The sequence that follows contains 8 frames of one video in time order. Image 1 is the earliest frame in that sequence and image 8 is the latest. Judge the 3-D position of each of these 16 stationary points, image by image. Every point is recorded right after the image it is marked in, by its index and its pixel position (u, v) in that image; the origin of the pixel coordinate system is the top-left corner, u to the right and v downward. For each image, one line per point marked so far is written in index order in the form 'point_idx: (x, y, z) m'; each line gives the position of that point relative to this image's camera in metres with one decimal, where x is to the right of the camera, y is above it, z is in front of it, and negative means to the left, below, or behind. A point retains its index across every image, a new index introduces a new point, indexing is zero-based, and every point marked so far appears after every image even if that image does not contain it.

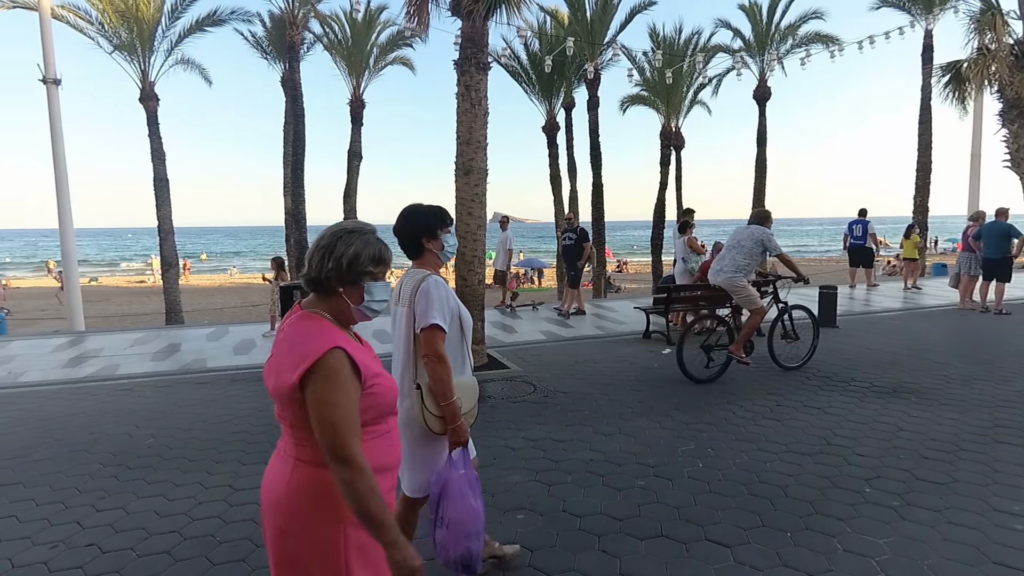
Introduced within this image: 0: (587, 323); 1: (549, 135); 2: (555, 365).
0: (+1.0, -0.5, +9.7) m
1: (+0.9, +4.3, +17.2) m
2: (+0.4, -0.9, +7.3) m
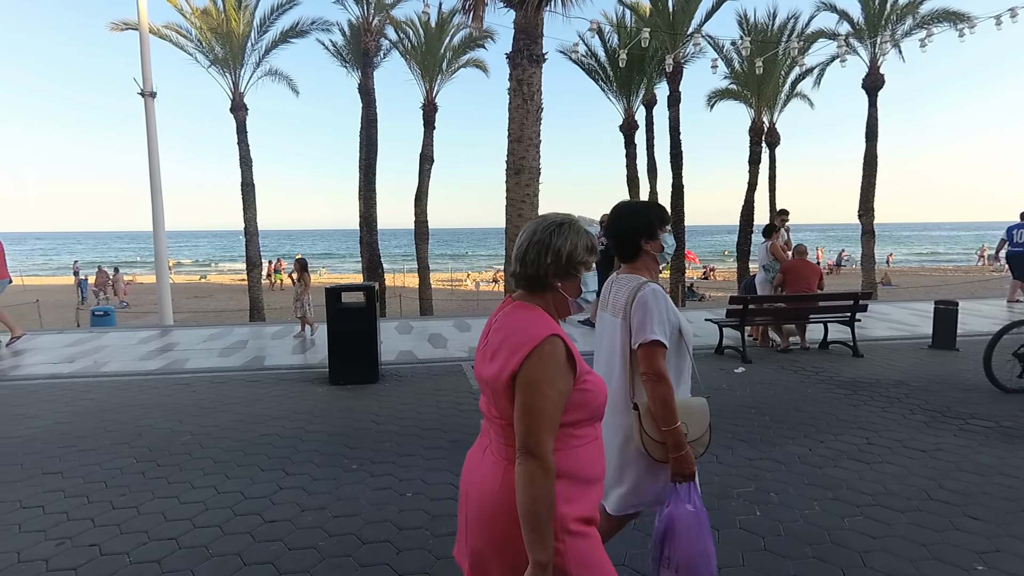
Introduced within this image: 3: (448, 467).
0: (+1.9, -0.6, +9.1) m
1: (+3.1, +4.1, +16.5) m
2: (+1.0, -1.0, +6.8) m
3: (-0.5, -1.4, +4.5) m
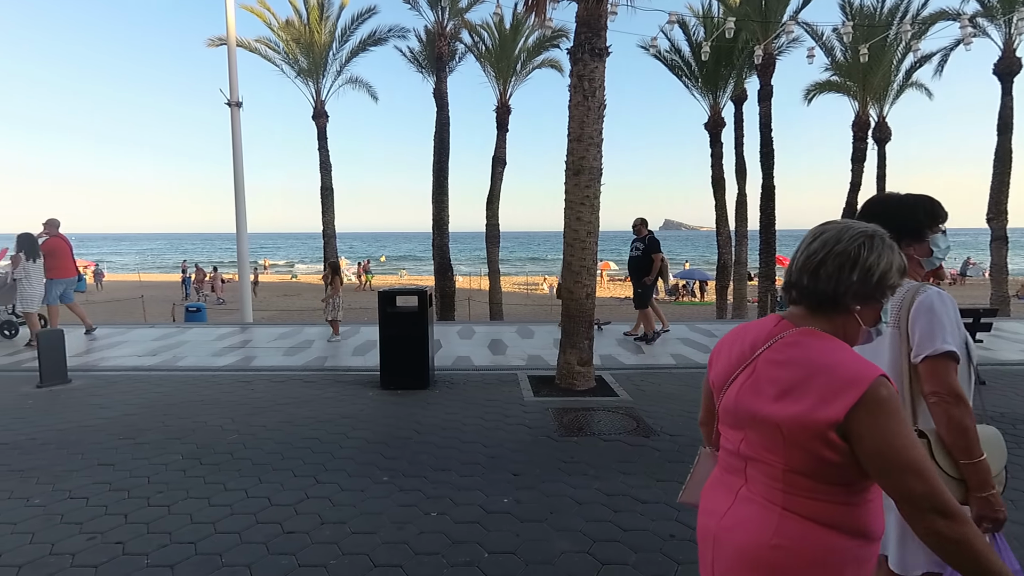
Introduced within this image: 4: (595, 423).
0: (+2.9, -0.8, +8.4) m
1: (+5.1, +3.9, +15.6) m
2: (+1.6, -1.1, +6.3) m
3: (-0.2, -1.4, +4.2) m
4: (+0.6, -1.2, +5.5) m
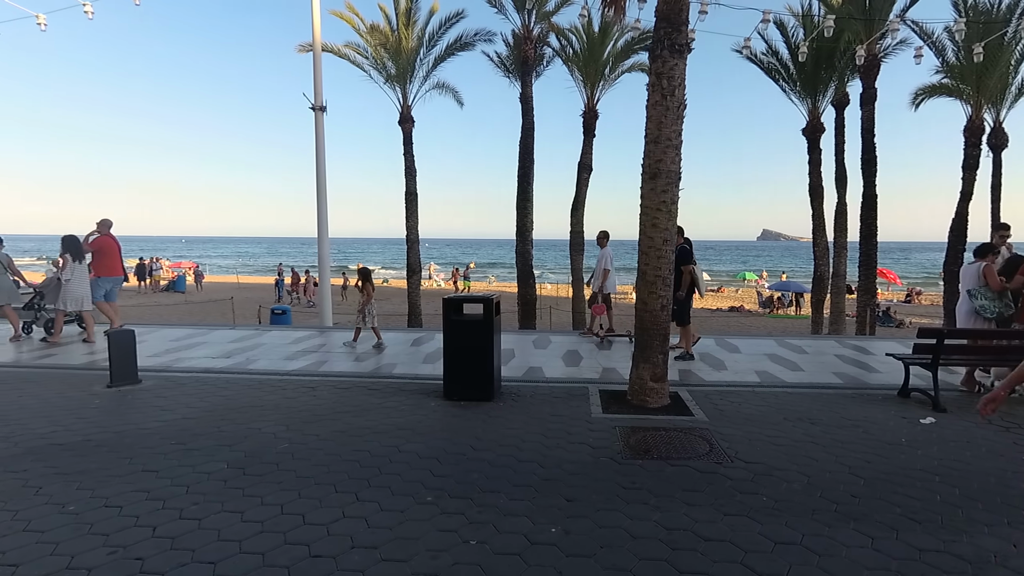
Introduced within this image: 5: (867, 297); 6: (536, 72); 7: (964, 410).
0: (+3.9, -0.9, +7.4) m
1: (+7.3, +3.6, +14.2) m
2: (+2.3, -1.2, +5.4) m
3: (+0.1, -1.5, +3.7) m
4: (+1.2, -1.3, +4.8) m
5: (+7.3, -0.2, +12.1) m
6: (+0.6, +5.5, +14.6) m
7: (+4.1, -1.1, +5.4) m
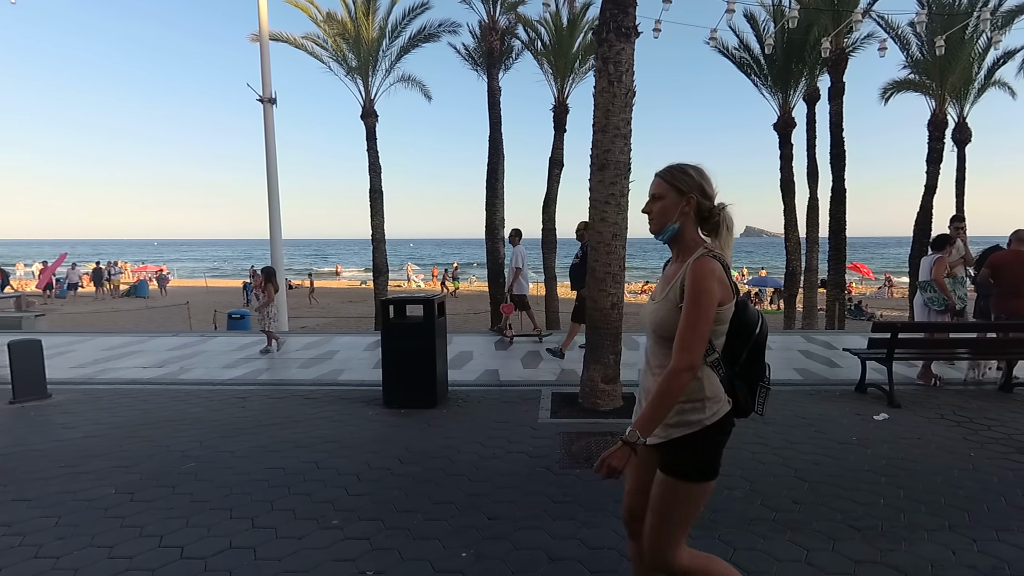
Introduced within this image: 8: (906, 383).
0: (+3.3, -0.8, +7.0) m
1: (+6.5, +3.8, +13.9) m
2: (+1.7, -1.1, +5.0) m
3: (-0.4, -1.4, +3.2) m
4: (+0.6, -1.3, +4.4) m
5: (+6.7, -0.1, +11.8) m
6: (-0.2, +5.5, +14.2) m
7: (+3.6, -1.0, +5.0) m
8: (+3.8, -0.9, +5.6) m
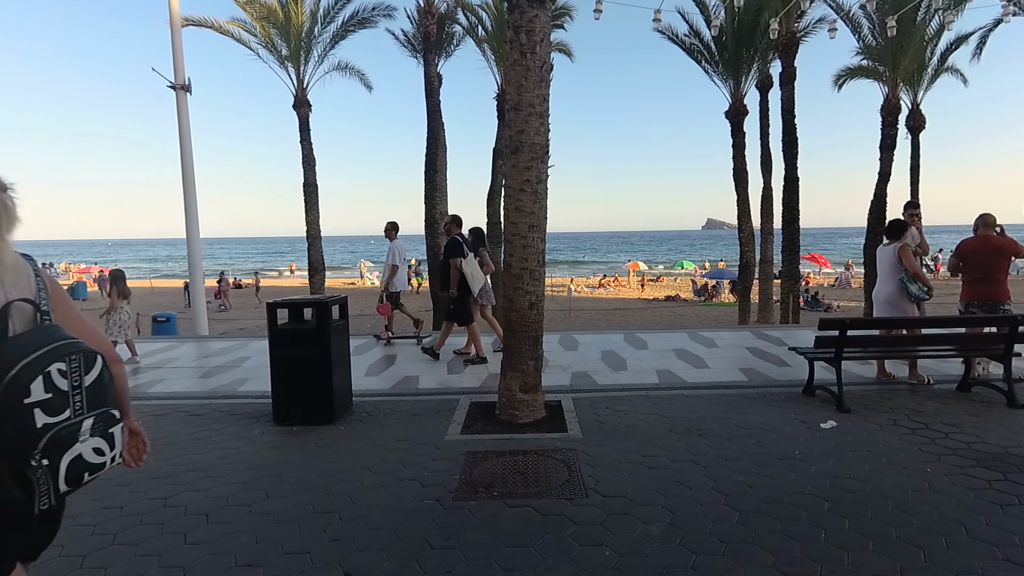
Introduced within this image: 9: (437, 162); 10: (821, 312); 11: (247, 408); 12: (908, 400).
0: (+2.4, -0.7, +6.5) m
1: (+5.3, +4.0, +13.5) m
2: (+1.0, -1.1, +4.4) m
3: (-1.0, -1.4, +2.5) m
4: (-0.1, -1.2, +3.7) m
5: (+5.5, +0.1, +11.4) m
6: (-1.5, +5.6, +13.4) m
7: (+2.8, -0.9, +4.5) m
8: (+3.0, -0.8, +5.1) m
9: (-1.6, +2.7, +12.1) m
10: (+8.8, -0.7, +16.3) m
11: (-2.6, -1.2, +5.6) m
12: (+3.2, -0.9, +4.6) m
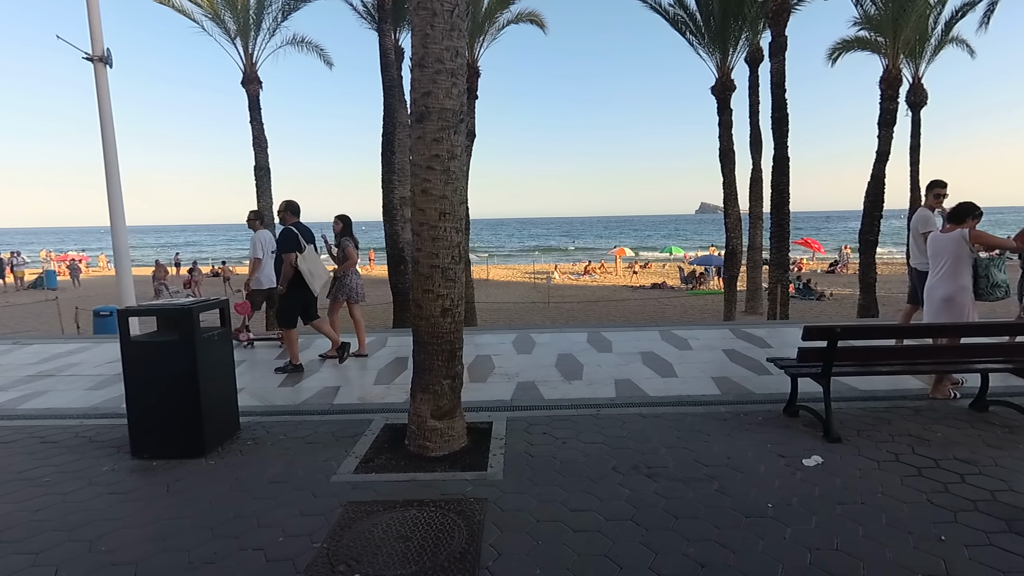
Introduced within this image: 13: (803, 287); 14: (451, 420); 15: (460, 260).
0: (+1.8, -0.7, +5.5) m
1: (+4.6, +4.2, +12.4) m
2: (+0.4, -1.1, +3.5) m
3: (-1.6, -1.5, +1.6) m
4: (-0.7, -1.3, +2.8) m
5: (+4.9, +0.3, +10.5) m
6: (-2.2, +5.8, +12.3) m
7: (+2.2, -0.9, +3.5) m
8: (+2.4, -0.8, +4.1) m
9: (-2.2, +2.8, +11.0) m
10: (+8.1, -0.3, +15.4) m
11: (-3.1, -1.2, +4.6) m
12: (+2.6, -0.9, +3.7) m
13: (+8.2, +0.1, +16.0) m
14: (-0.4, -0.9, +3.8) m
15: (-0.3, +0.2, +3.7) m
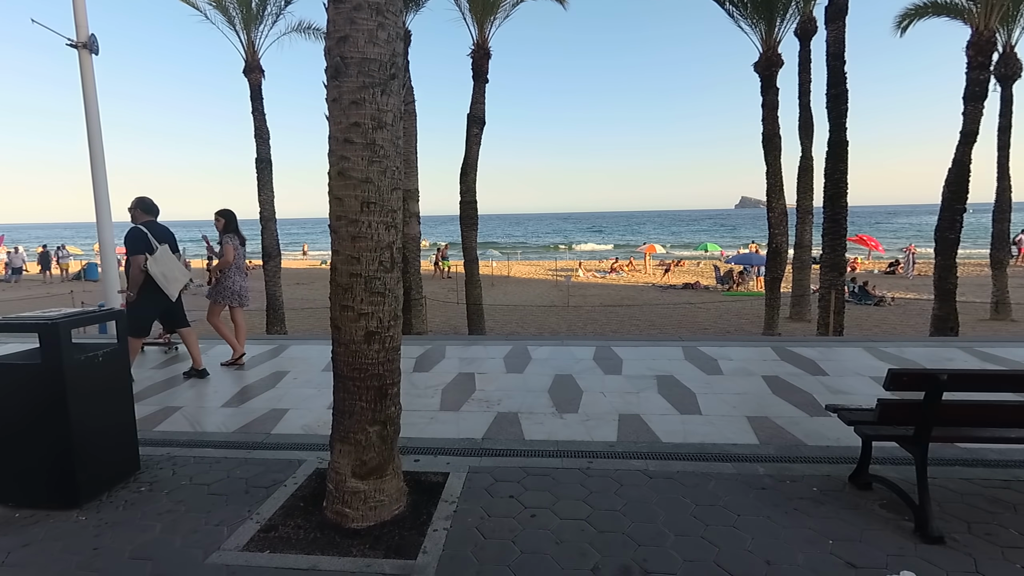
0: (+1.7, -0.8, +4.4) m
1: (+4.9, +4.2, +11.1) m
2: (+0.1, -1.2, +2.4) m
3: (-2.0, -1.5, +0.7) m
4: (-1.0, -1.3, +1.8) m
5: (+5.1, +0.3, +9.1) m
6: (-1.8, +5.8, +11.3) m
7: (+1.9, -1.0, +2.4) m
8: (+2.2, -0.9, +3.0) m
9: (-2.0, +2.9, +10.1) m
10: (+8.6, -0.4, +13.8) m
11: (-3.3, -1.2, +3.8) m
12: (+2.3, -1.0, +2.5) m
13: (+8.7, 0.0, +14.5) m
14: (-0.6, -0.9, +2.8) m
15: (-0.6, +0.2, +2.7) m
